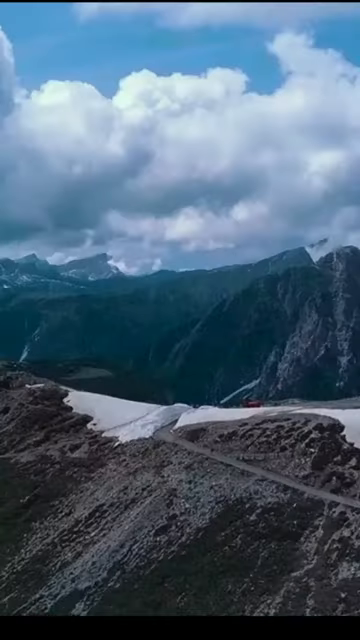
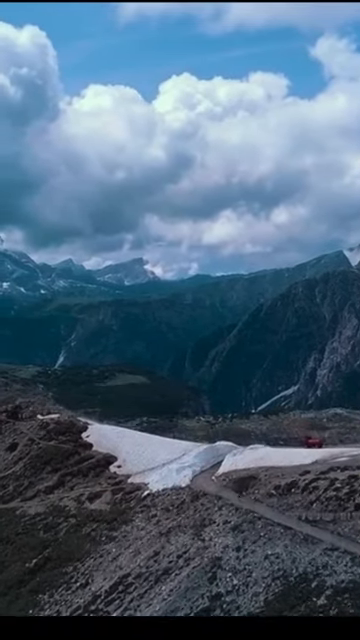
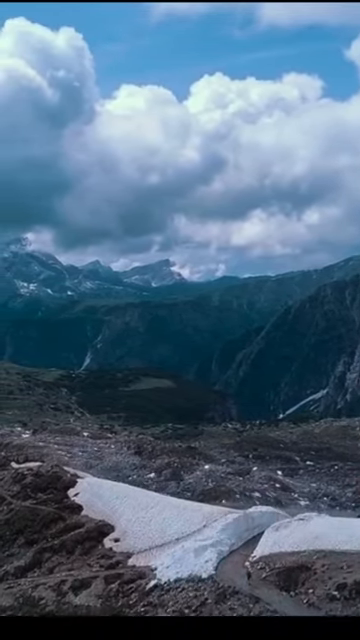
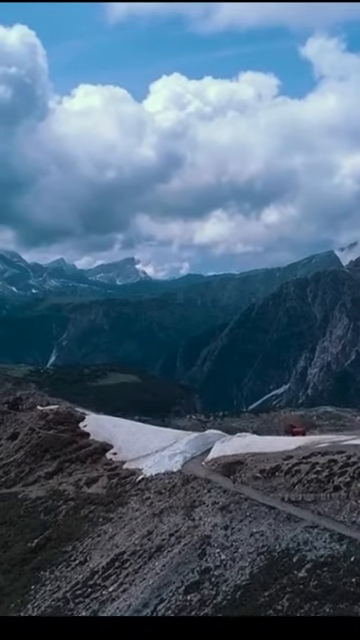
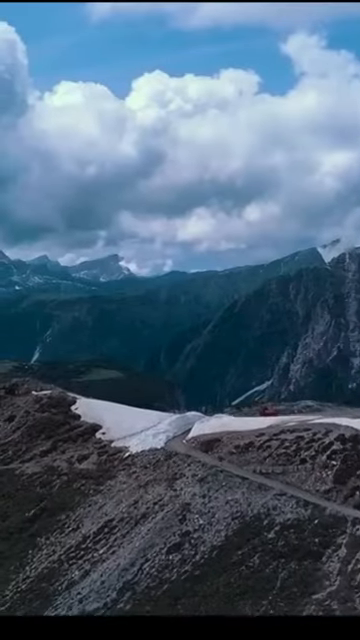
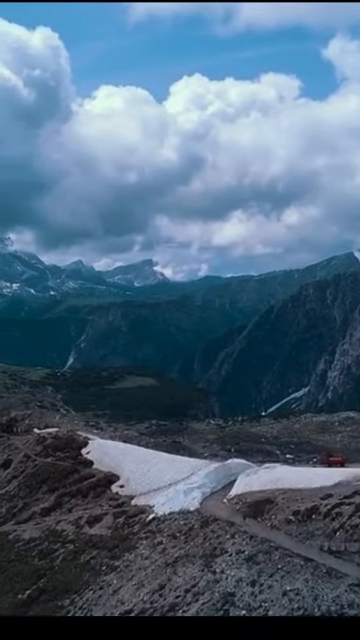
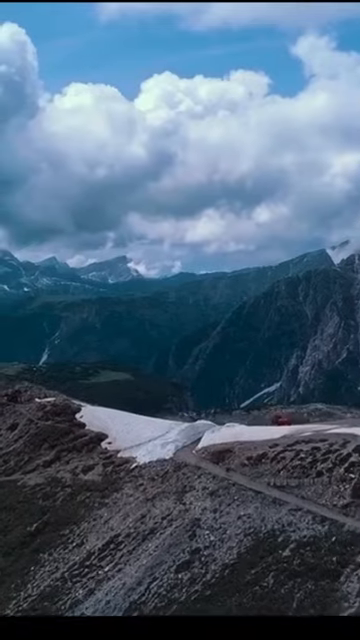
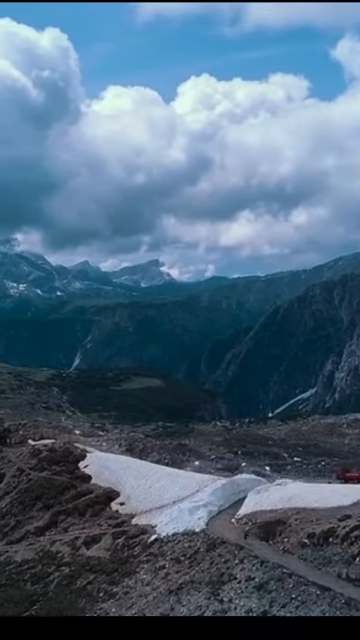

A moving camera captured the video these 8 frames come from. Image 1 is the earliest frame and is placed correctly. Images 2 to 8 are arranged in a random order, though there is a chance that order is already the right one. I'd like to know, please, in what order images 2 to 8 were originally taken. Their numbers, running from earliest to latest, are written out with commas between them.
5, 7, 4, 2, 6, 8, 3
